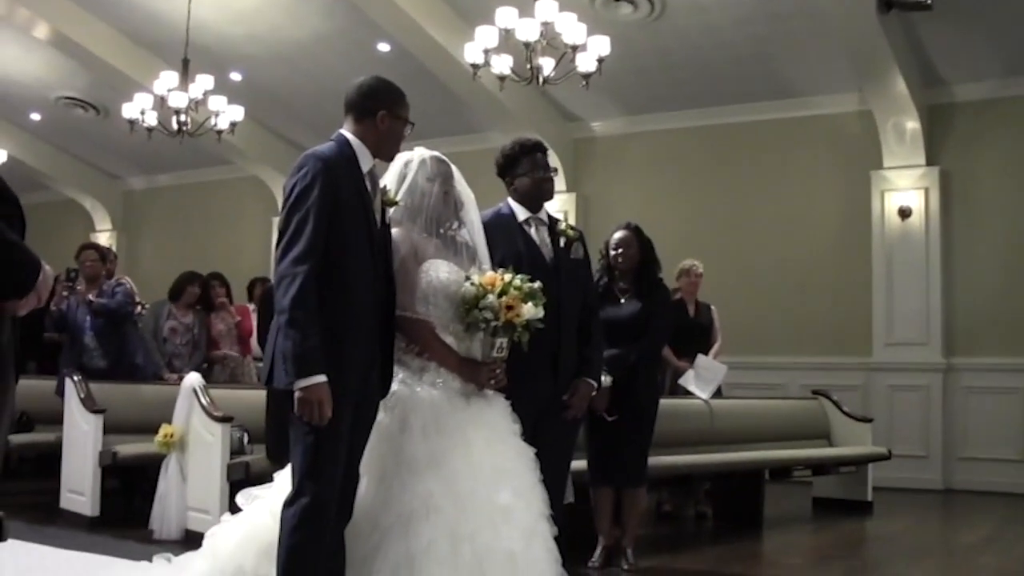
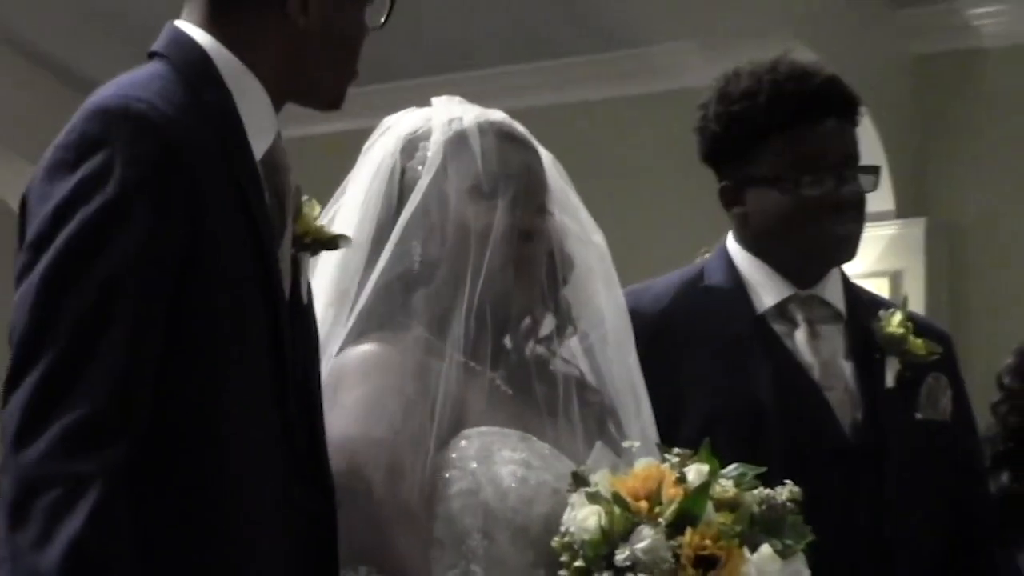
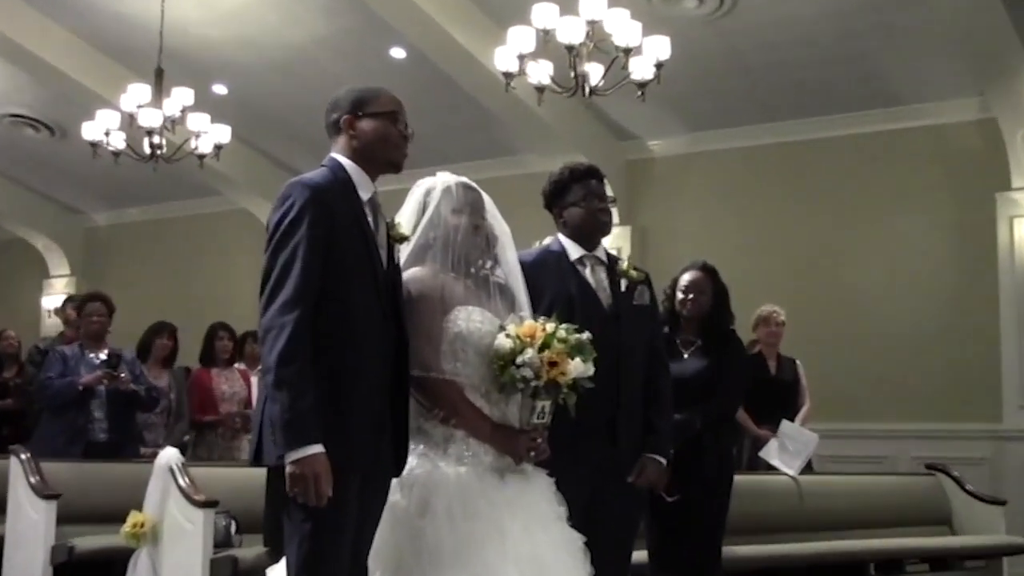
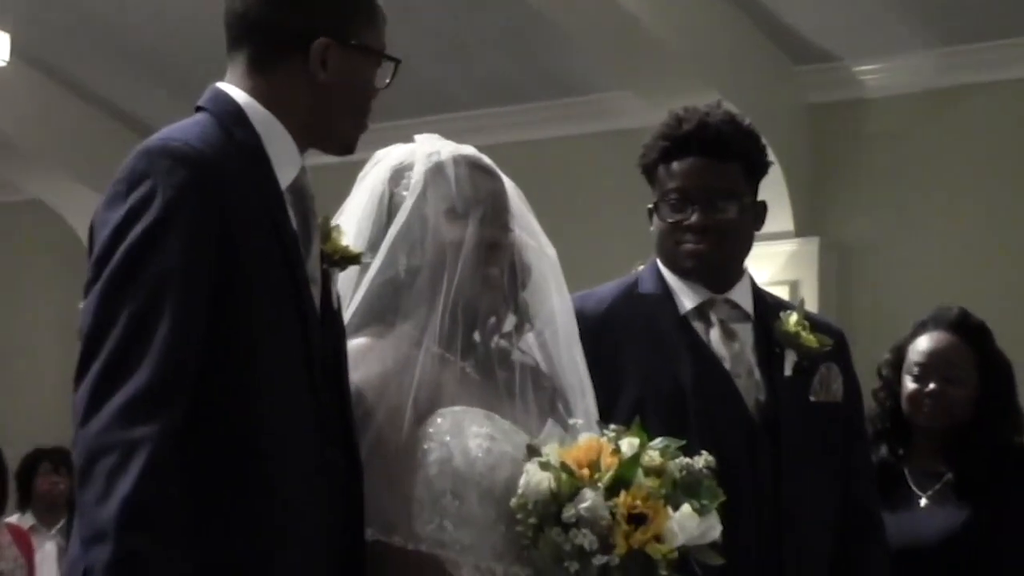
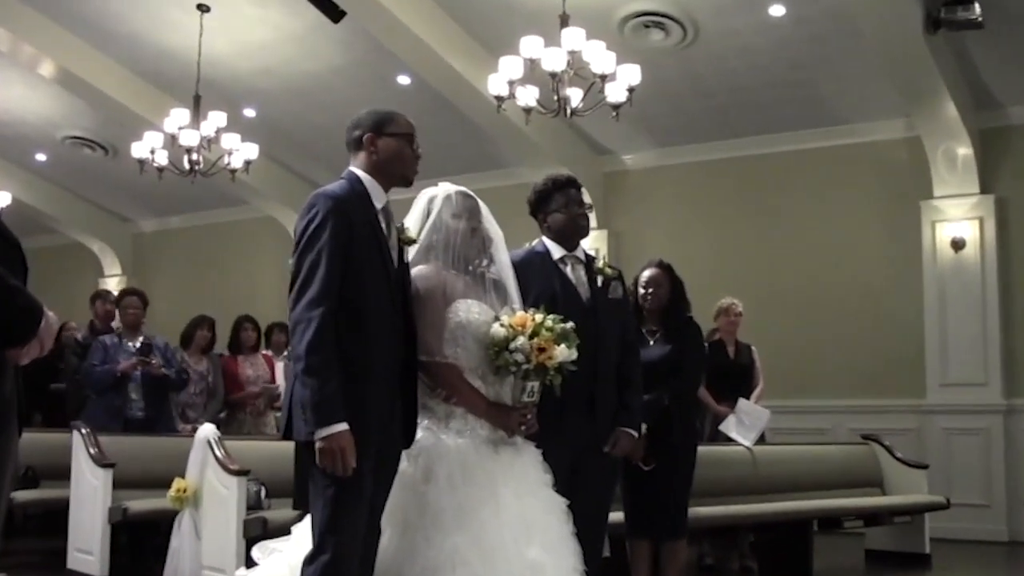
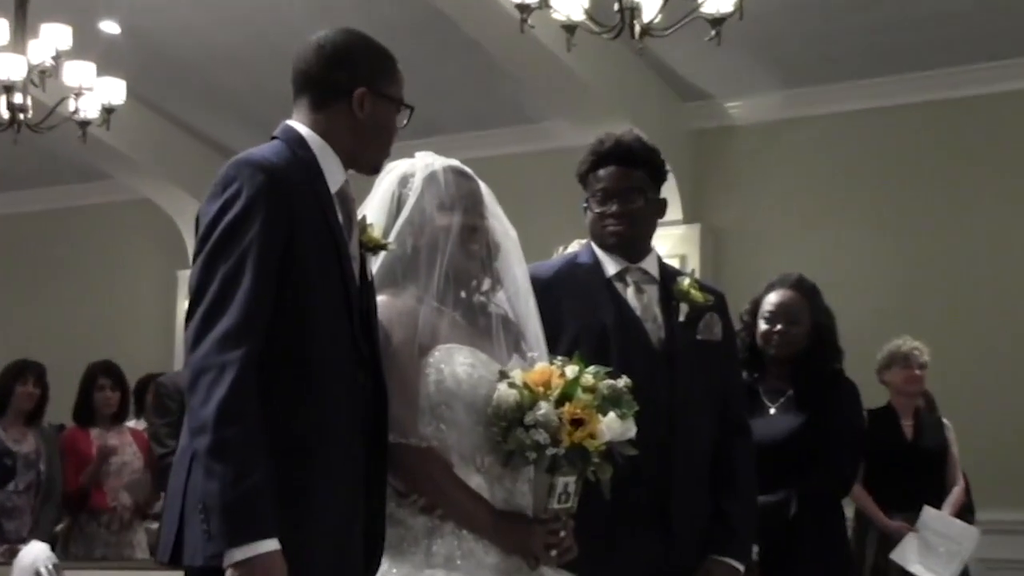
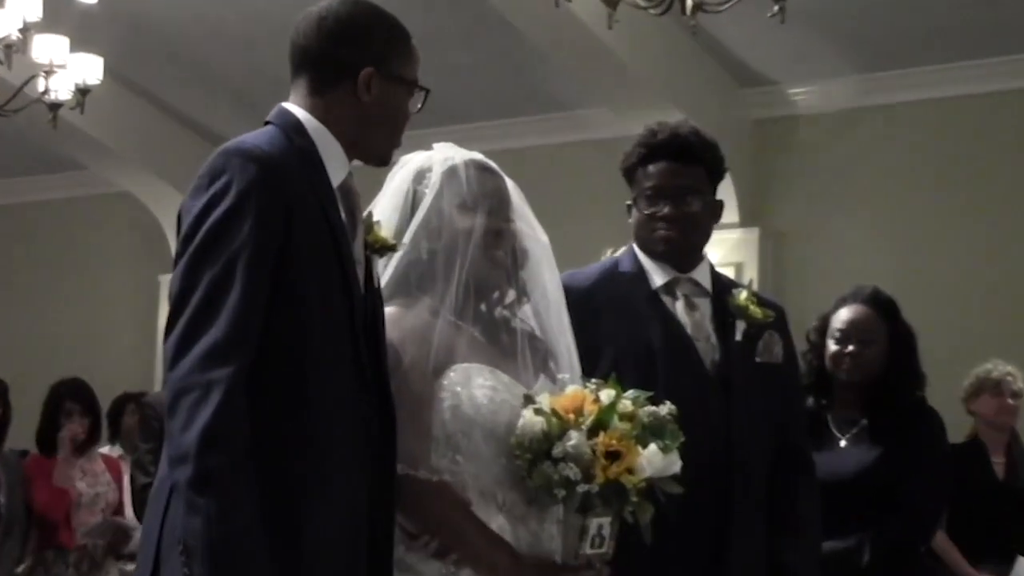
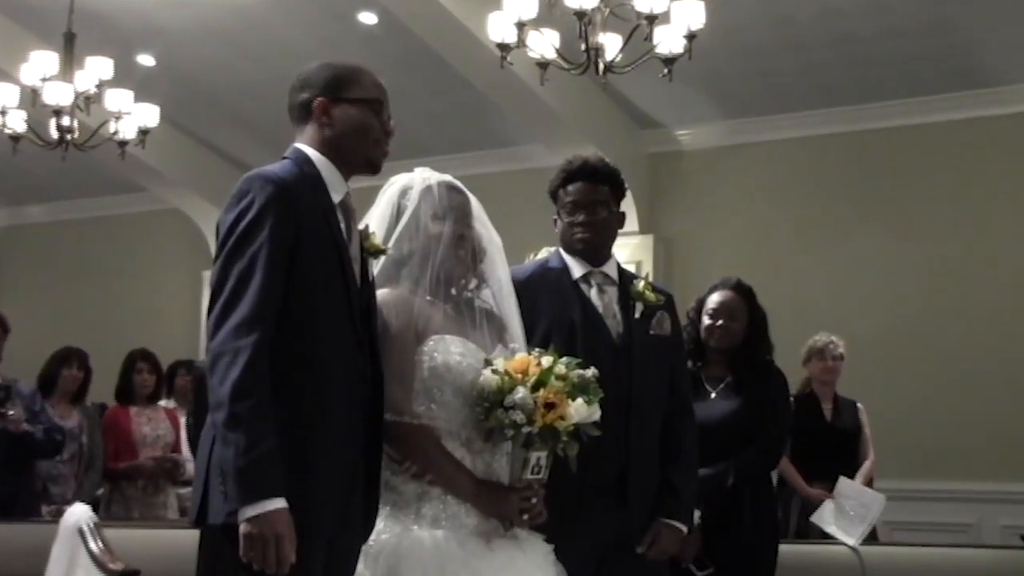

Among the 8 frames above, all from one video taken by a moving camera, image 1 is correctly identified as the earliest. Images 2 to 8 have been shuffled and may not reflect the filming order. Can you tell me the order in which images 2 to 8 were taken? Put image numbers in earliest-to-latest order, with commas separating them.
5, 3, 8, 6, 7, 4, 2
